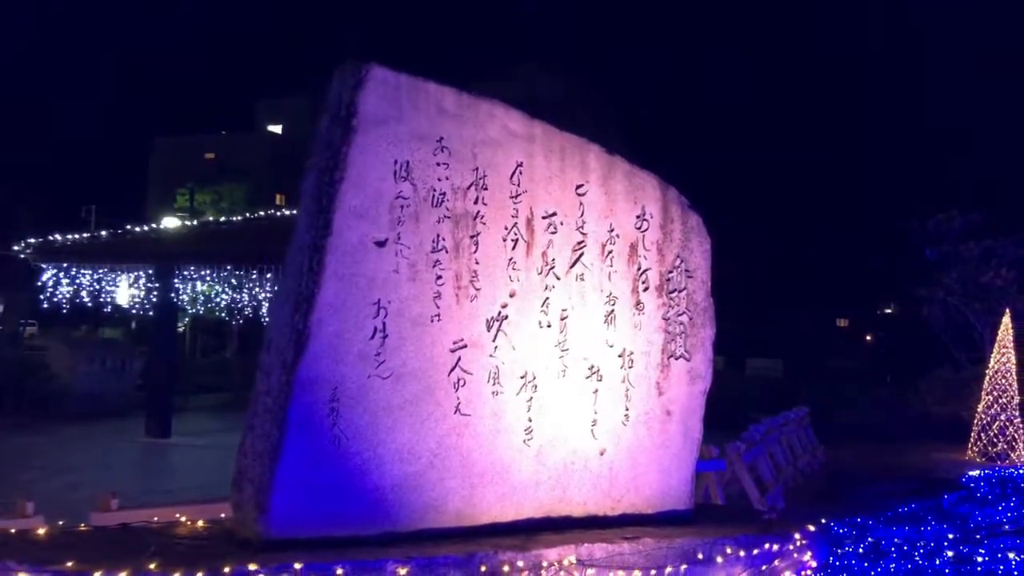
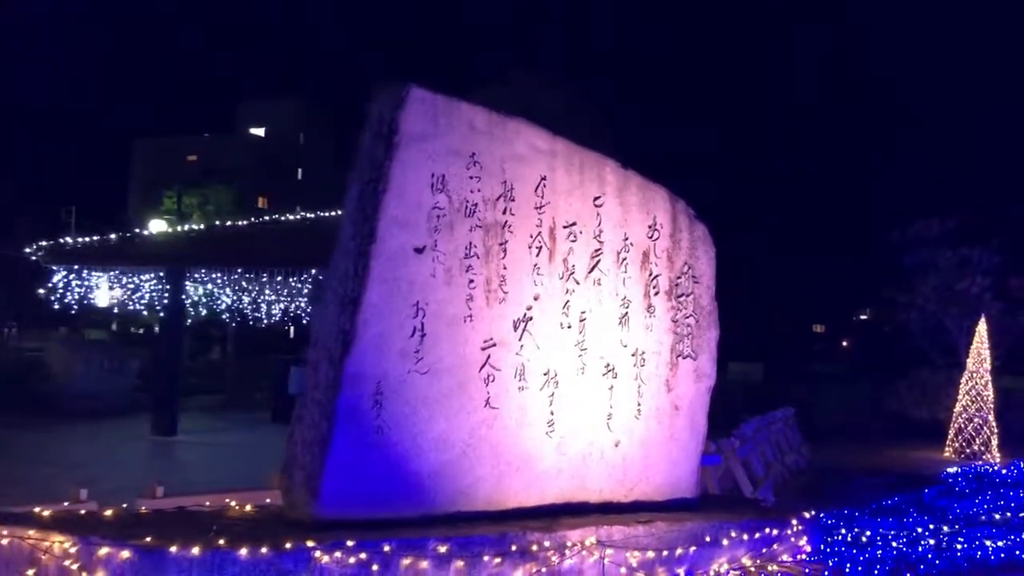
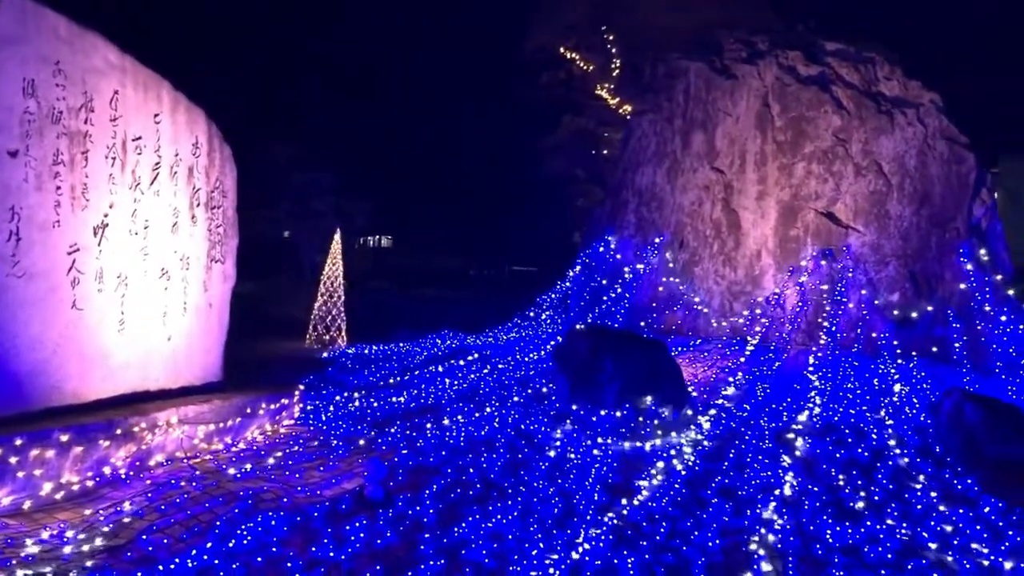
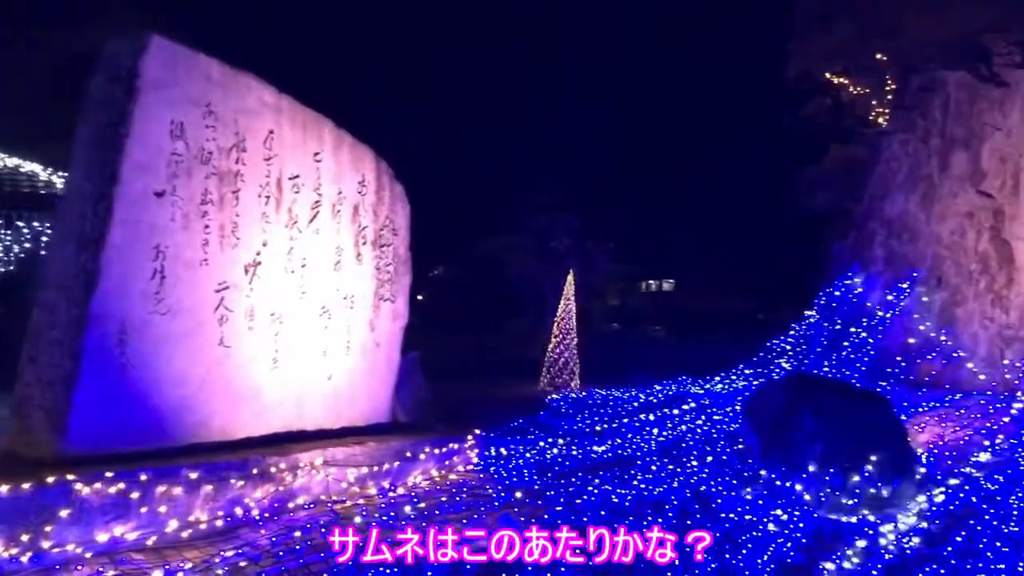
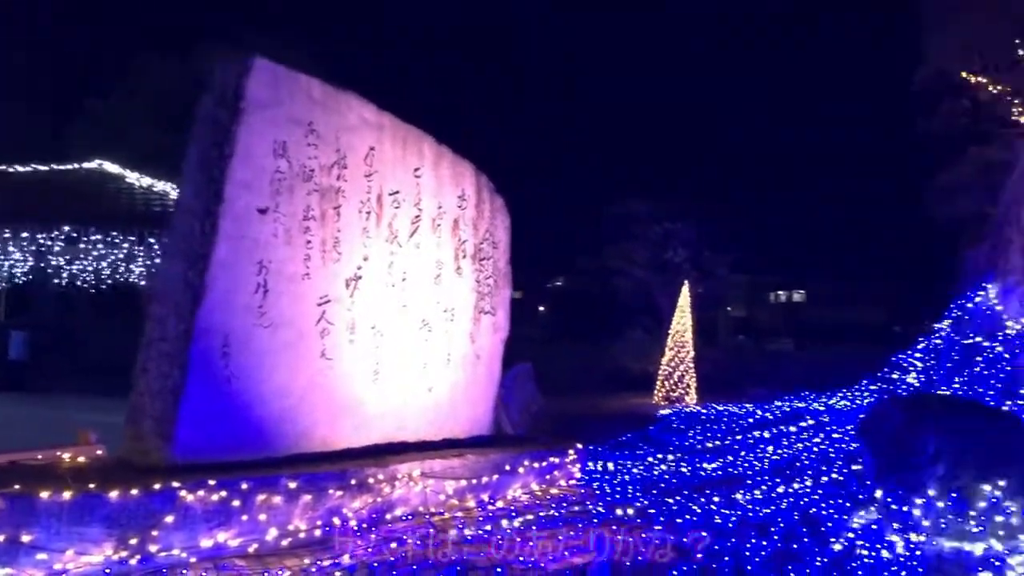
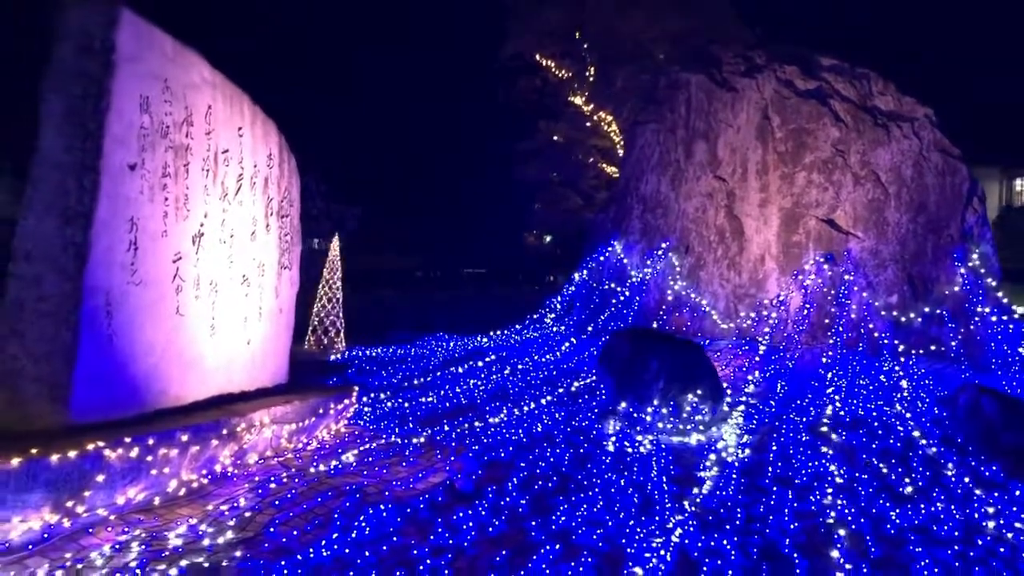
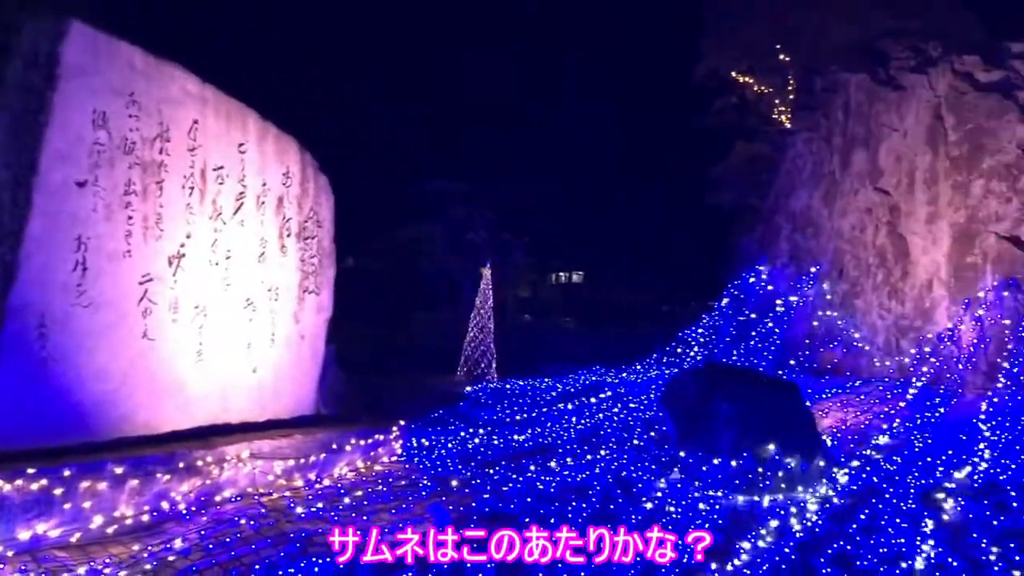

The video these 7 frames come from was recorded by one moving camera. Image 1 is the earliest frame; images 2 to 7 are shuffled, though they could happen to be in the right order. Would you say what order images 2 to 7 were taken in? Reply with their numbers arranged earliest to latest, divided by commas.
2, 5, 4, 7, 3, 6
